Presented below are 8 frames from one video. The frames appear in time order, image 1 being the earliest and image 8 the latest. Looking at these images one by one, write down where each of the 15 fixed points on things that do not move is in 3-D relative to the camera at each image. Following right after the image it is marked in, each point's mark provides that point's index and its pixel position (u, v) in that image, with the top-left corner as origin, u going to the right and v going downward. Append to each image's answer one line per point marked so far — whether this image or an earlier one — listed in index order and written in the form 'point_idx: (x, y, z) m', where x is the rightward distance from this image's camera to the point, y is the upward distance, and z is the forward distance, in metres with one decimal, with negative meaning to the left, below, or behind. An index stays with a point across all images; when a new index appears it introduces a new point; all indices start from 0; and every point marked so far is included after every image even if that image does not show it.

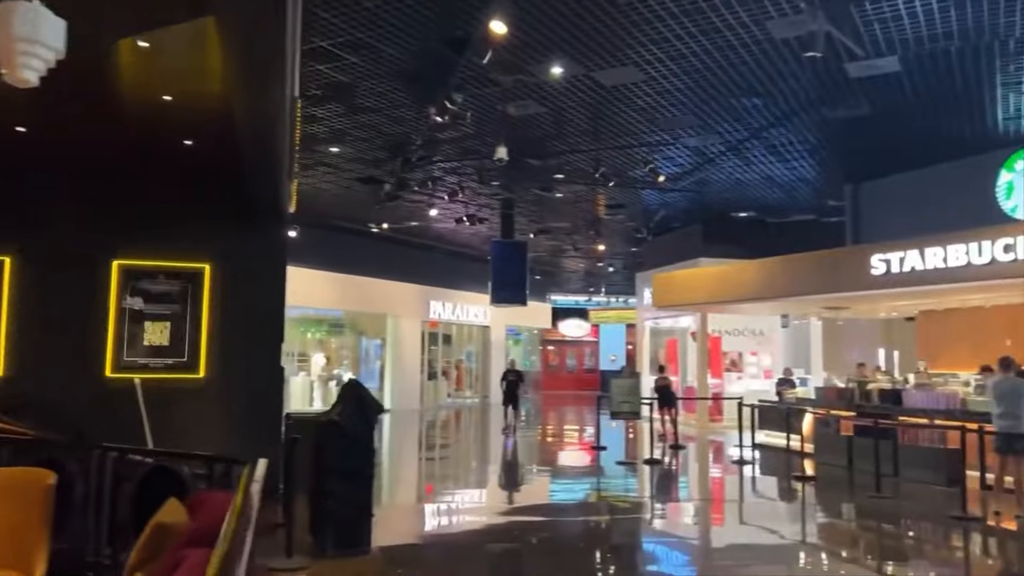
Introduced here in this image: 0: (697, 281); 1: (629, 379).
0: (+3.2, +0.1, +13.9) m
1: (+1.6, -1.2, +11.2) m
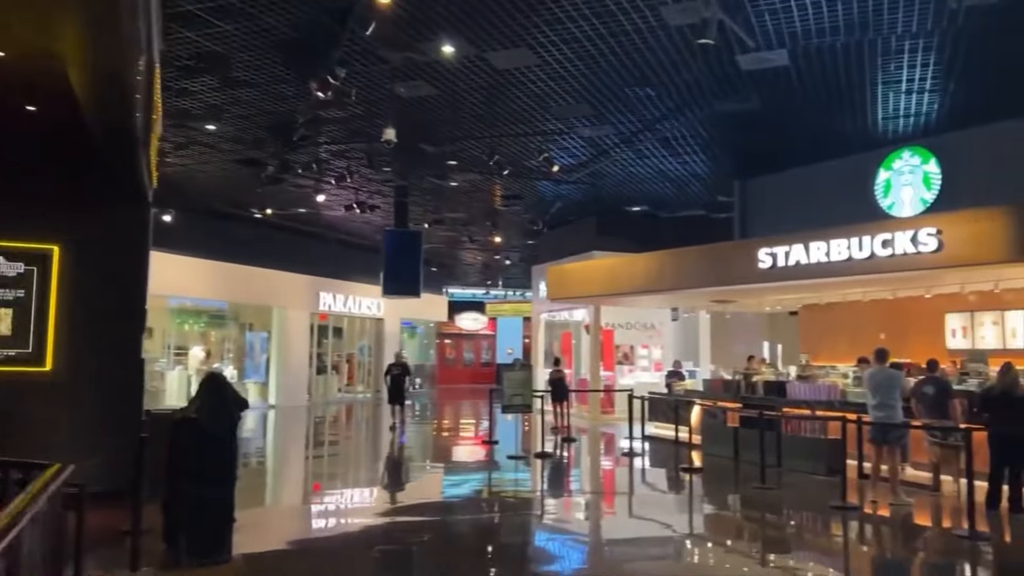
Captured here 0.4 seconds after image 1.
0: (+1.3, +0.2, +13.9) m
1: (+0.1, -1.1, +11.0) m
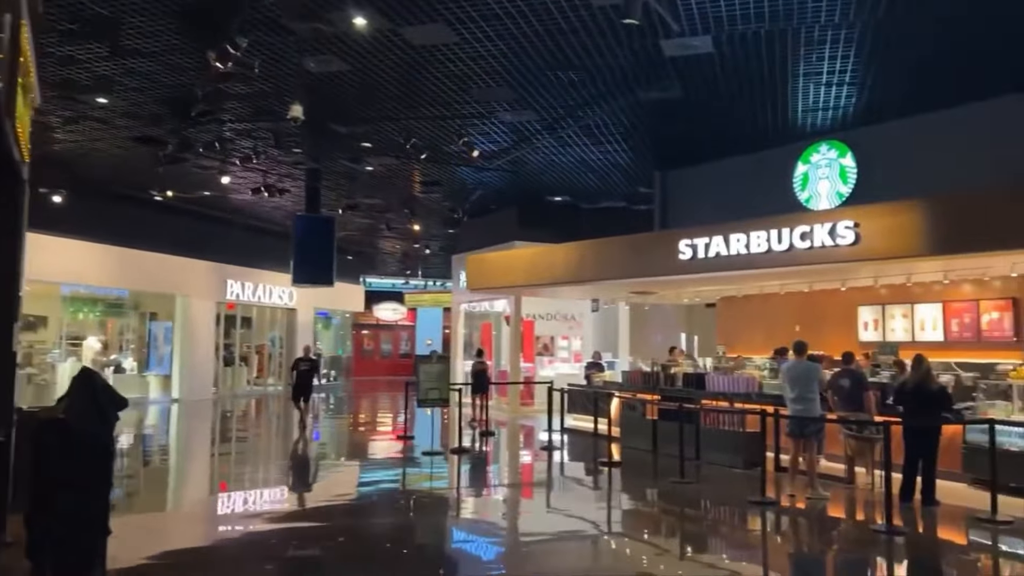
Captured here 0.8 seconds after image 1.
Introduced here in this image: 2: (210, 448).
0: (0.0, +0.4, +13.6) m
1: (-1.0, -1.0, +10.6) m
2: (-5.4, -2.8, +14.6) m
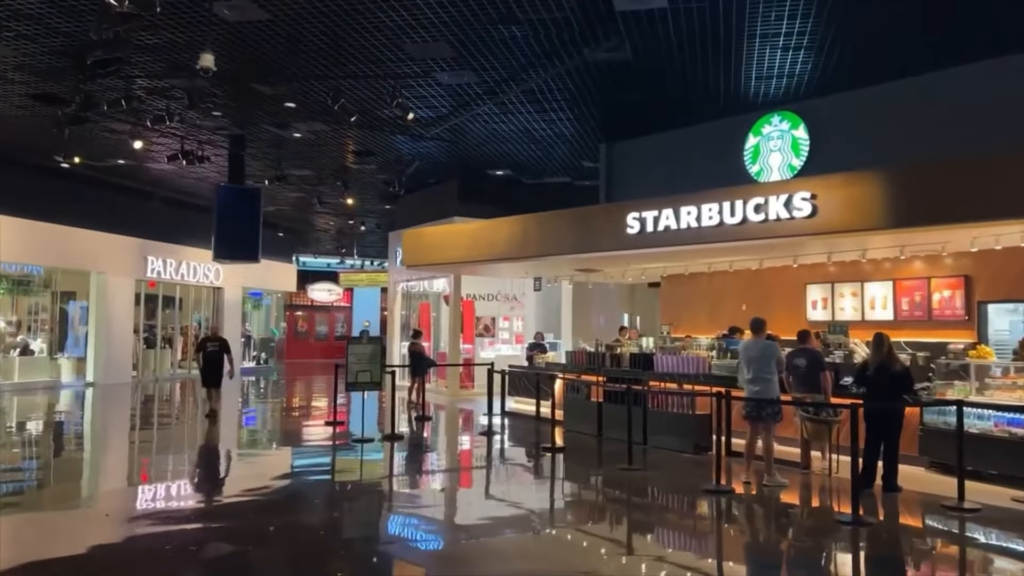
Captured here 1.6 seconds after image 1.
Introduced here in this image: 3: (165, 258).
0: (-1.0, +0.8, +12.8) m
1: (-1.7, -0.7, +9.8) m
2: (-6.4, -2.4, +13.5) m
3: (-8.5, +0.7, +19.8) m
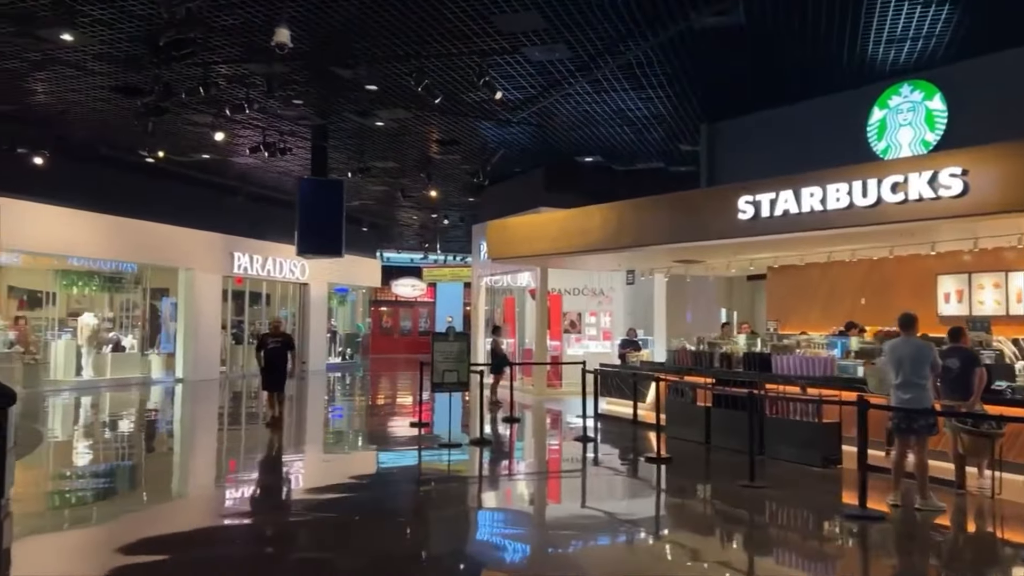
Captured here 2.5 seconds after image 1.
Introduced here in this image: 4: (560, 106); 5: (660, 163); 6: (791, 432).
0: (+0.4, +0.9, +12.1) m
1: (-0.6, -0.6, +9.2) m
2: (-4.9, -2.4, +13.4) m
3: (-6.4, +0.8, +19.8) m
4: (+0.7, +2.5, +11.0) m
5: (+2.7, +2.3, +14.5) m
6: (+2.8, -1.5, +8.1) m
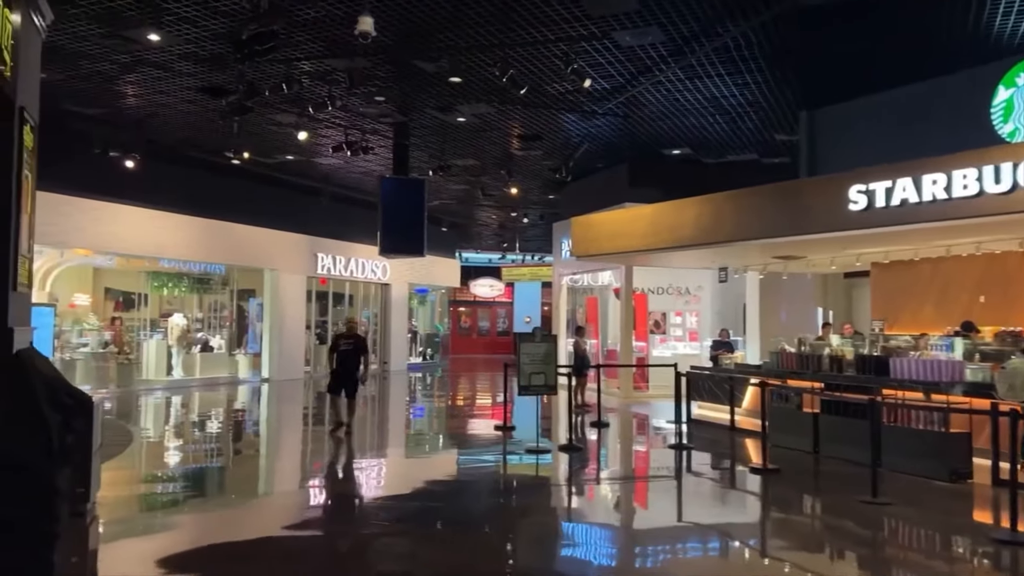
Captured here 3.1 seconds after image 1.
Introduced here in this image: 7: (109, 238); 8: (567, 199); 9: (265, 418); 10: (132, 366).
0: (+1.6, +0.9, +11.6) m
1: (+0.3, -0.6, +8.8) m
2: (-3.5, -2.4, +13.4) m
3: (-4.4, +0.8, +19.9) m
4: (+1.8, +2.5, +10.5) m
5: (+4.1, +2.3, +13.8) m
6: (+3.7, -1.4, +7.4) m
7: (-6.9, +0.9, +13.8) m
8: (+1.1, +1.9, +16.8) m
9: (-4.4, -2.3, +14.3) m
10: (-7.5, -1.5, +16.0) m
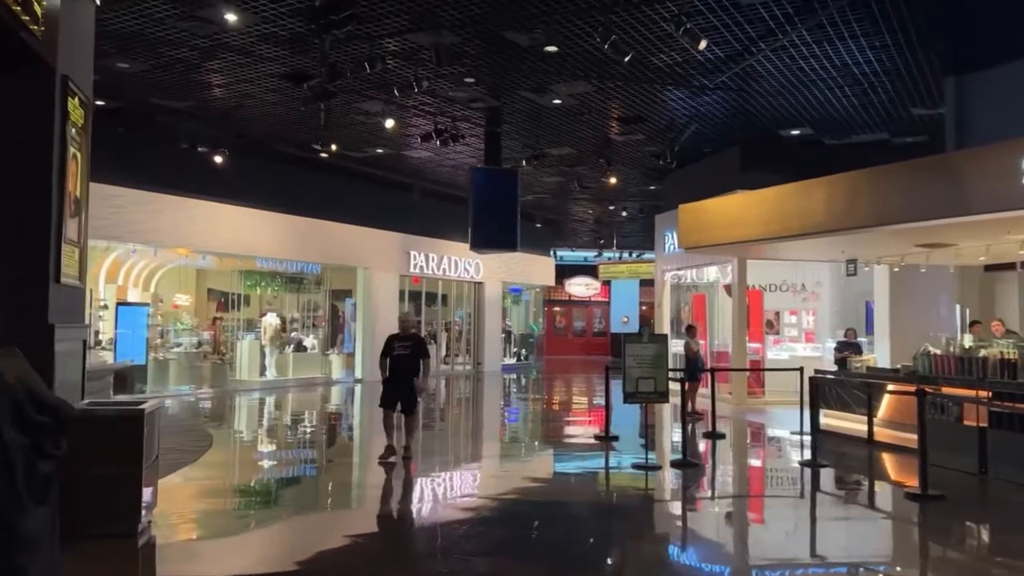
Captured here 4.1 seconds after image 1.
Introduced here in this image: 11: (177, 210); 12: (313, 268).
0: (+2.9, +1.0, +10.5) m
1: (+1.3, -0.5, +7.8) m
2: (-1.9, -2.3, +12.8) m
3: (-2.0, +0.8, +19.4) m
4: (+3.0, +2.6, +9.3) m
5: (+5.7, +2.4, +12.3) m
6: (+4.5, -1.3, +6.0) m
7: (-5.2, +0.9, +13.6) m
8: (+3.1, +1.9, +15.7) m
9: (-2.7, -2.3, +13.8) m
10: (-5.6, -1.5, +15.8) m
11: (-5.5, +1.3, +13.1) m
12: (-4.3, +0.4, +17.1) m
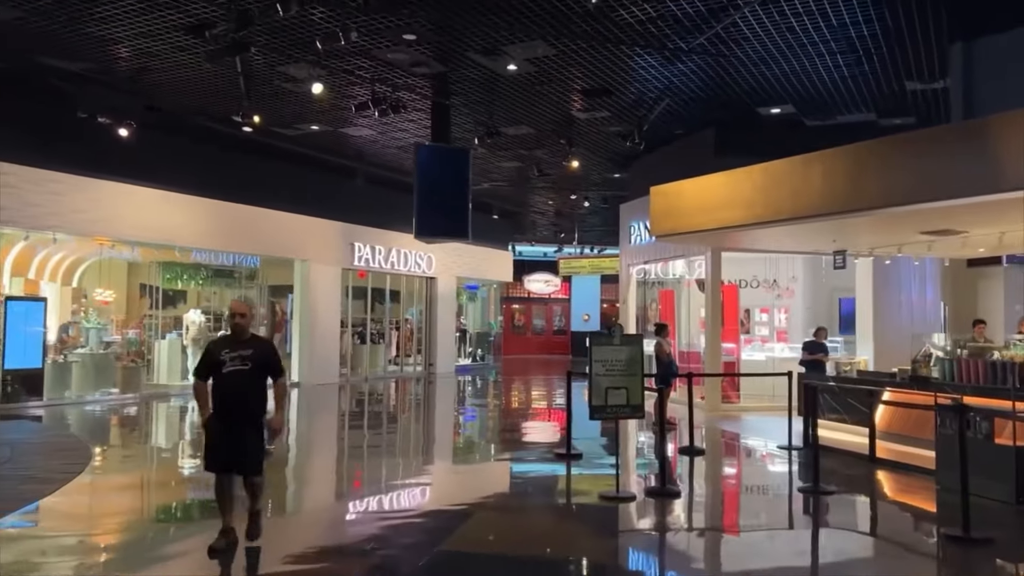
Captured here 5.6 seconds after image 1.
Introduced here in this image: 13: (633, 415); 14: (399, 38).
0: (+2.4, +1.0, +9.2) m
1: (+0.9, -0.4, +6.5) m
2: (-2.6, -2.2, +11.3) m
3: (-3.1, +1.0, +17.9) m
4: (+2.5, +2.7, +8.1) m
5: (+5.0, +2.4, +11.2) m
6: (+4.1, -1.3, +4.9) m
7: (-6.0, +1.0, +11.9) m
8: (+2.2, +2.0, +14.4) m
9: (-3.5, -2.2, +12.3) m
10: (-6.5, -1.4, +14.2) m
11: (-6.2, +1.4, +11.5) m
12: (-5.2, +0.5, +15.5) m
13: (+0.9, -1.0, +6.4) m
14: (-1.2, +2.6, +8.5) m
